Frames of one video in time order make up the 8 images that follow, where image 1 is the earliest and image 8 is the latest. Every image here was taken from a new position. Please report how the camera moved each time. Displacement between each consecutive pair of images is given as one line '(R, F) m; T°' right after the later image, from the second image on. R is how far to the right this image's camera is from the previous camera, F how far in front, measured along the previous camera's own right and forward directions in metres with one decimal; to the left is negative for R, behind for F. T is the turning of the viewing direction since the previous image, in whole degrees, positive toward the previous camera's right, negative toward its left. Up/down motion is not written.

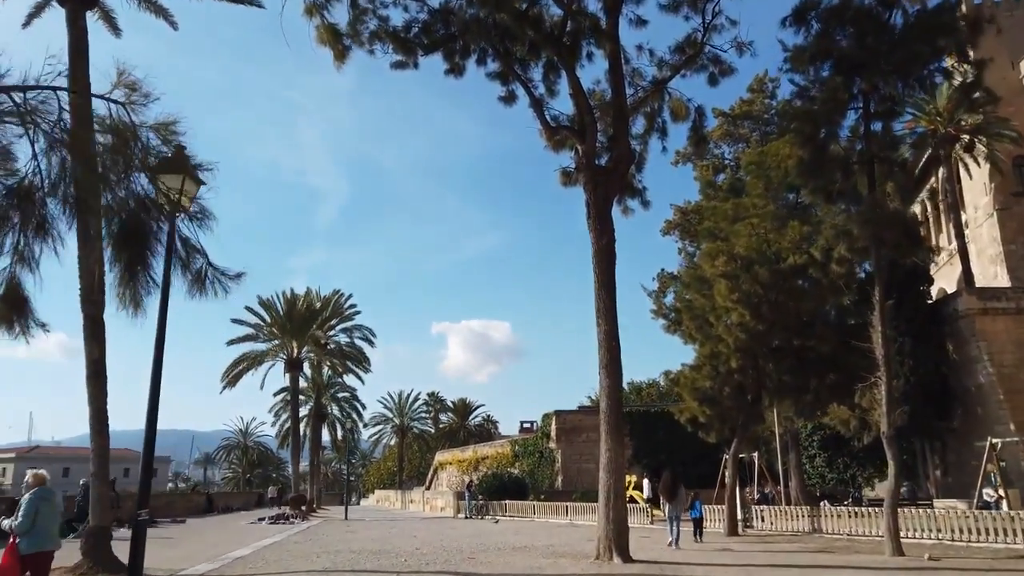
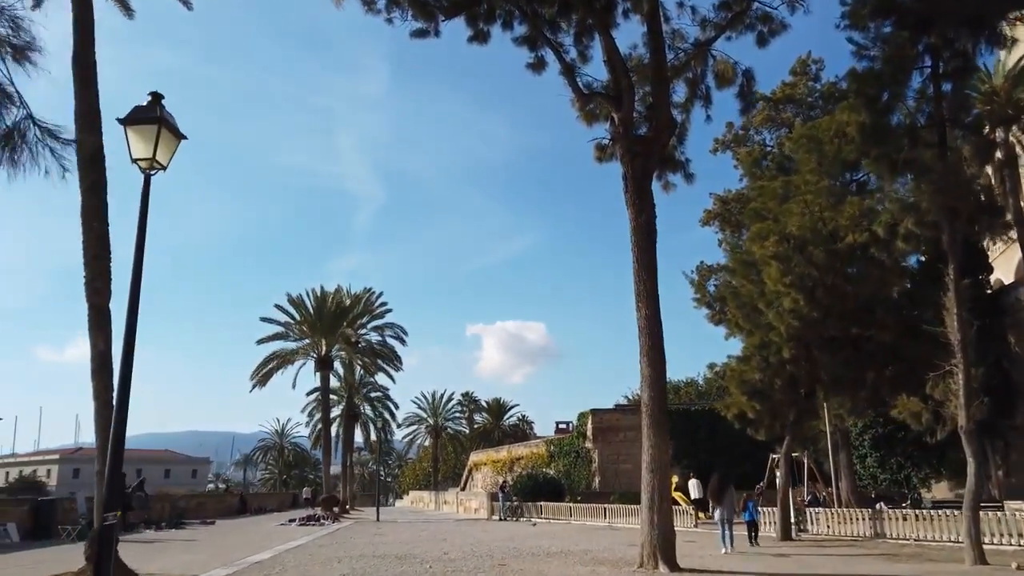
(0.0, +1.2) m; -3°
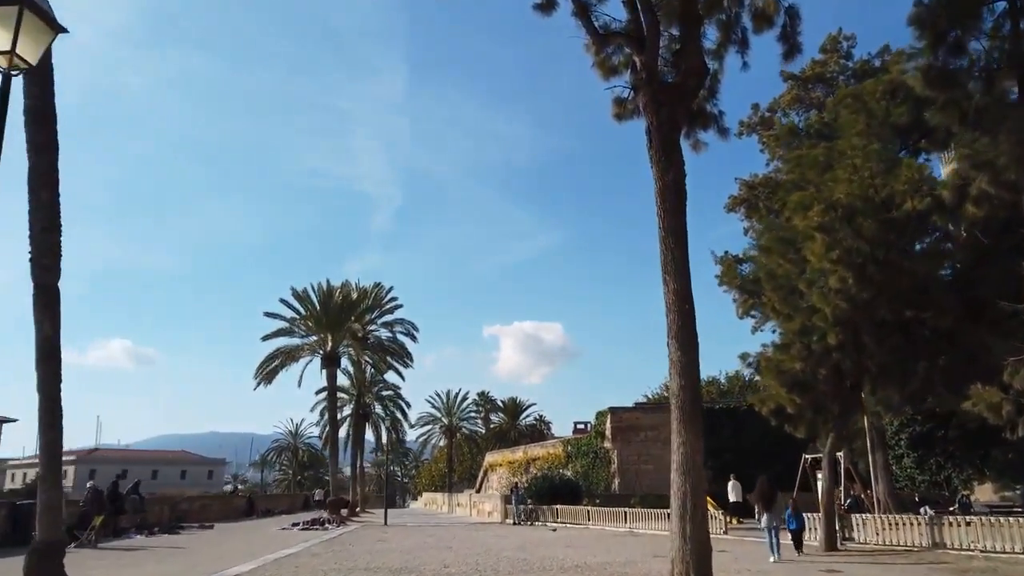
(+0.2, +1.8) m; -1°
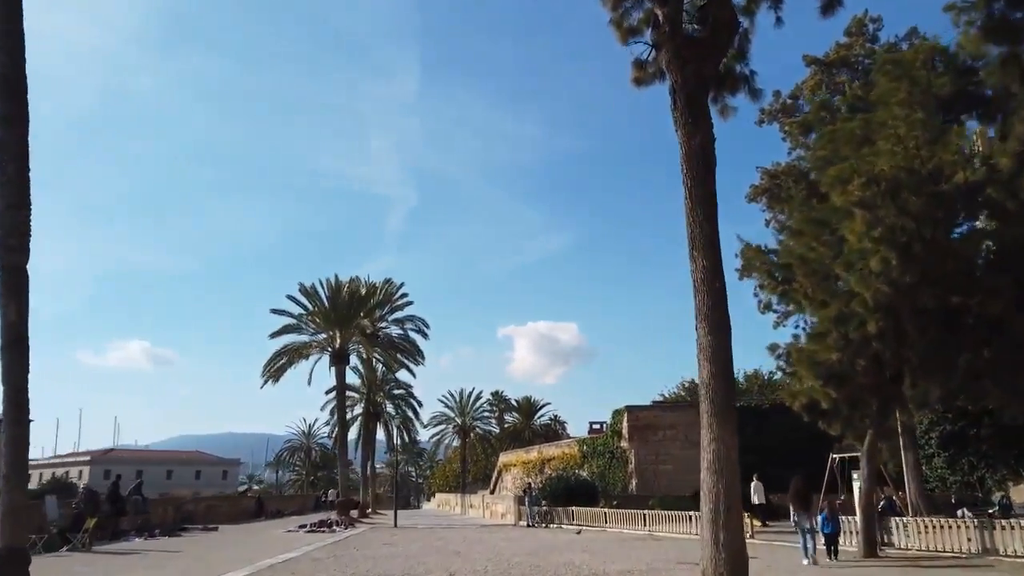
(+0.1, +1.1) m; -1°
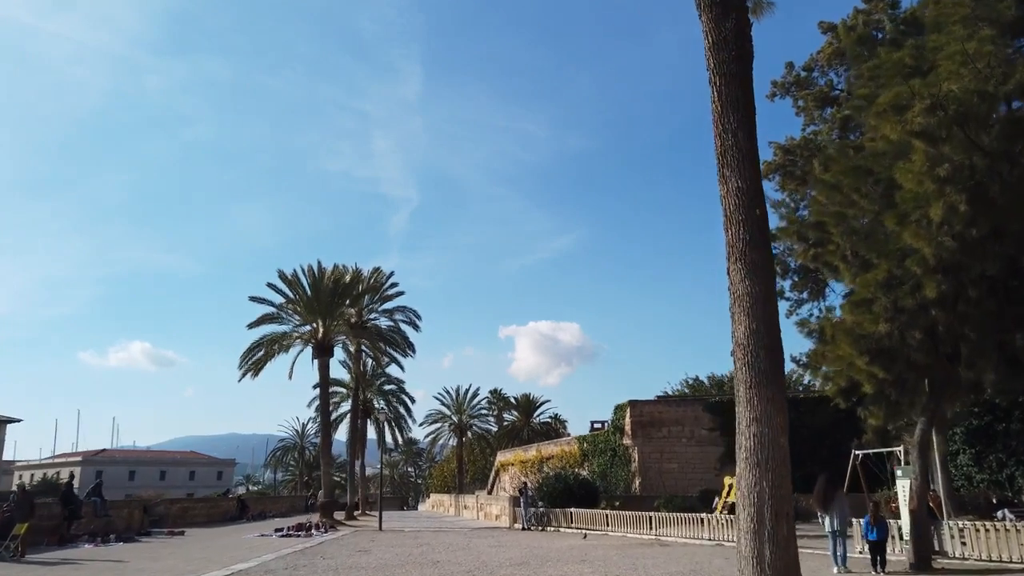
(+0.3, +2.4) m; 0°
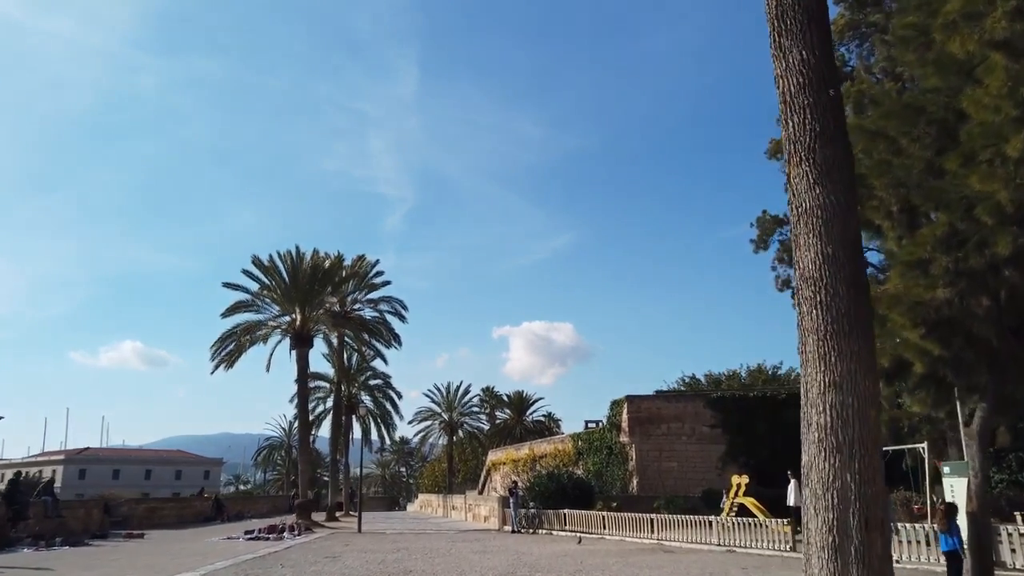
(+0.2, +2.0) m; 0°
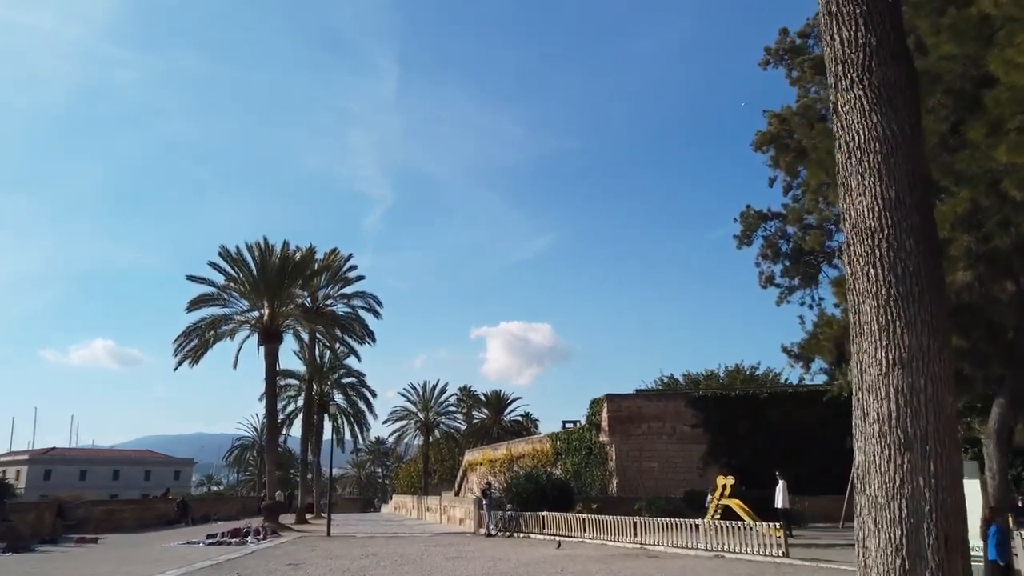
(0.0, +1.0) m; +2°
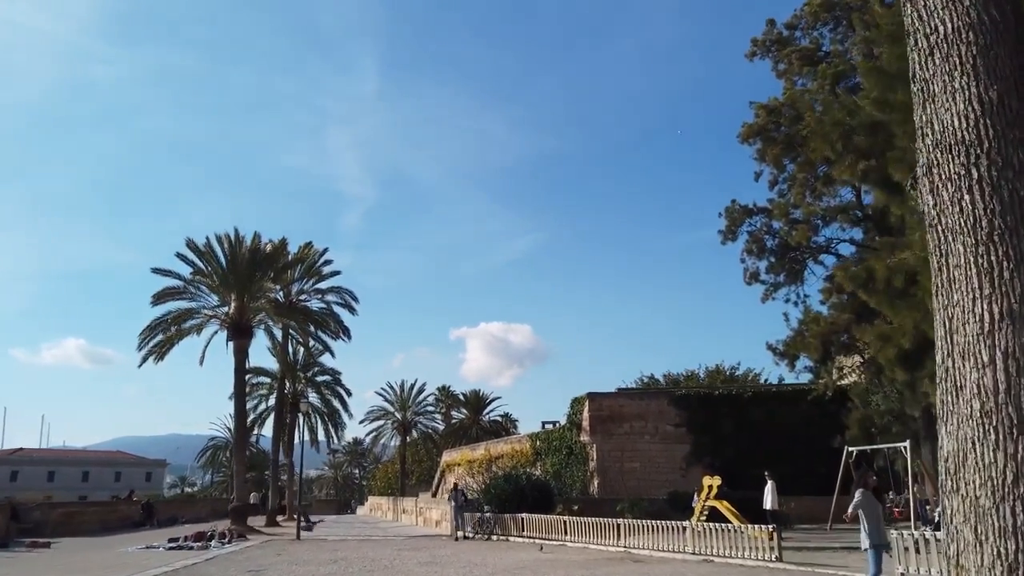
(0.0, +0.9) m; +2°
